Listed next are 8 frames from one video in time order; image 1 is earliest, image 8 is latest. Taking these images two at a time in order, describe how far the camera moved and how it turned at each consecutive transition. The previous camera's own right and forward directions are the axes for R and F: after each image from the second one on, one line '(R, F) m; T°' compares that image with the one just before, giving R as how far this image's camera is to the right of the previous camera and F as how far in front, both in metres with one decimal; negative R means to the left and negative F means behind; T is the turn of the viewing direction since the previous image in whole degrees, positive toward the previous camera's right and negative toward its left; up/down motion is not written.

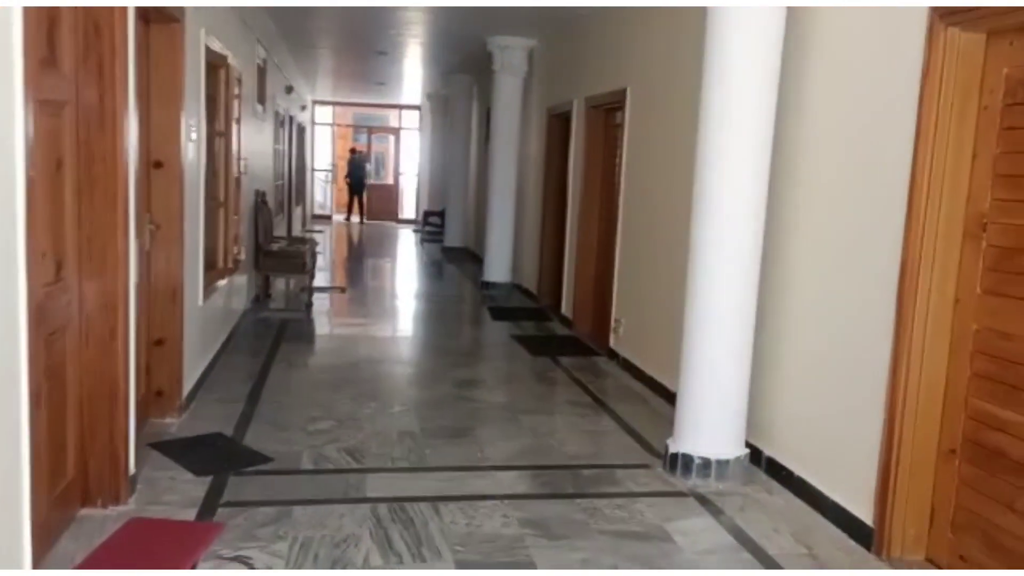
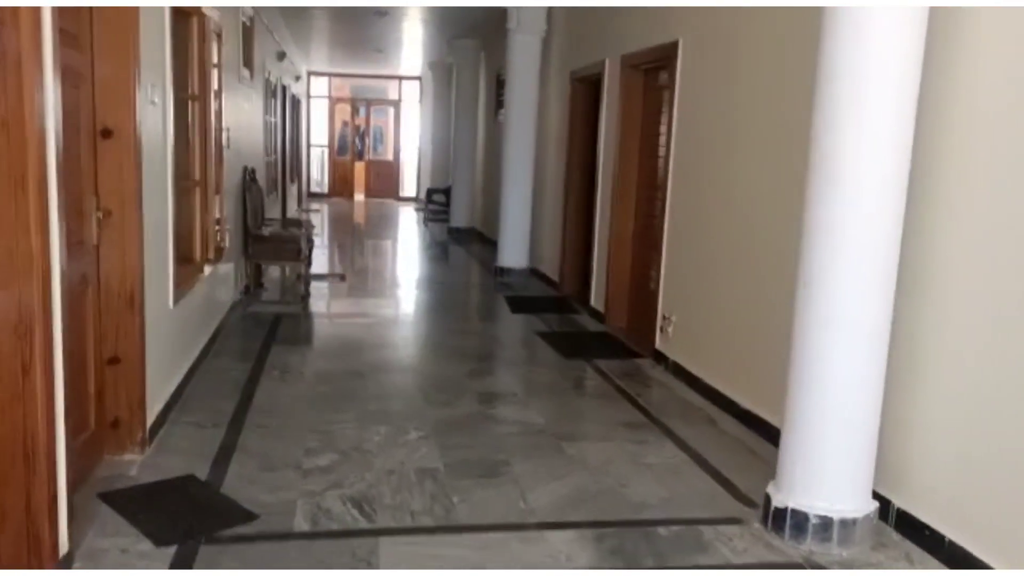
(-0.2, +0.9) m; 0°
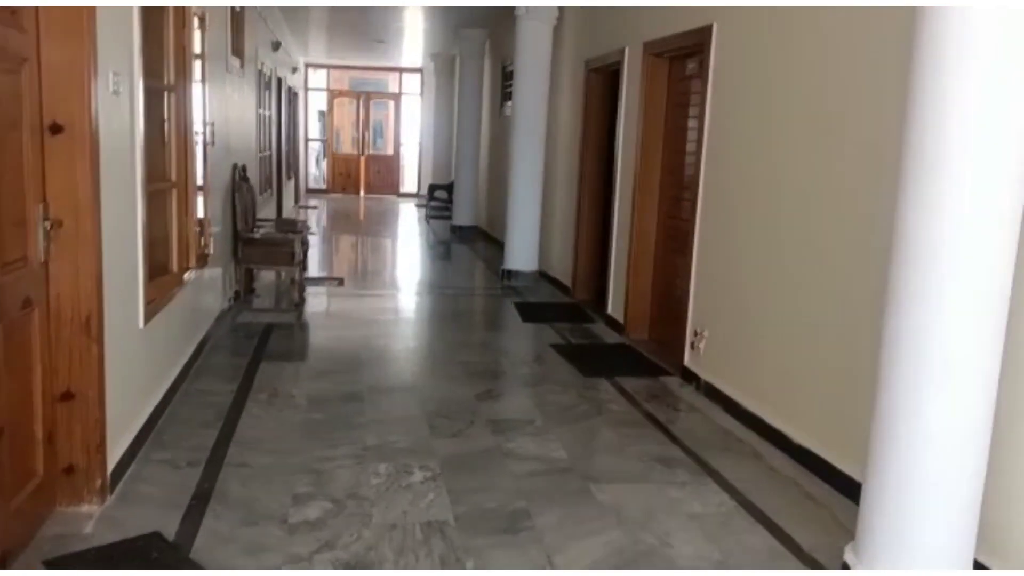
(-0.1, +0.5) m; 0°
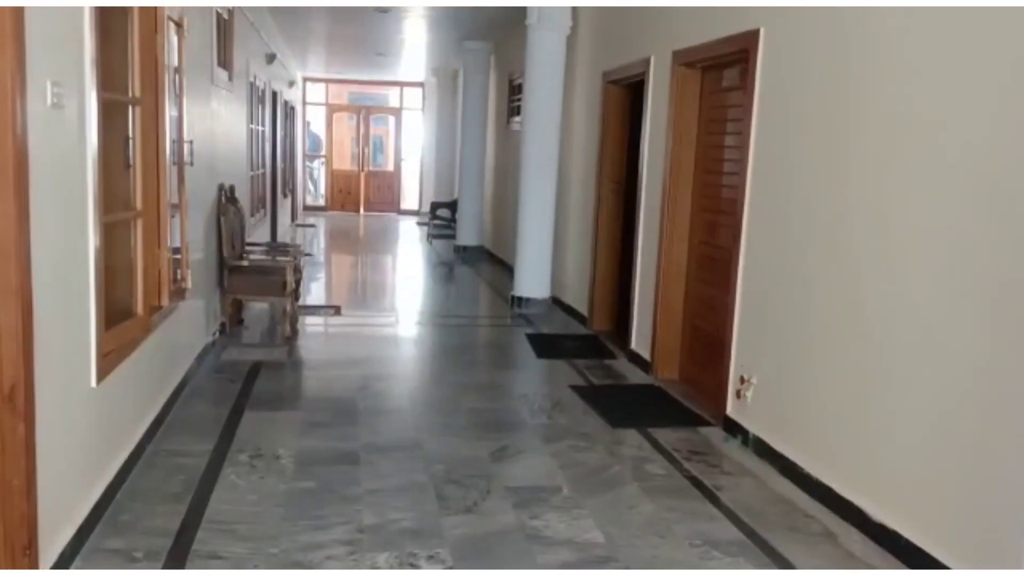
(-0.1, +0.6) m; 0°
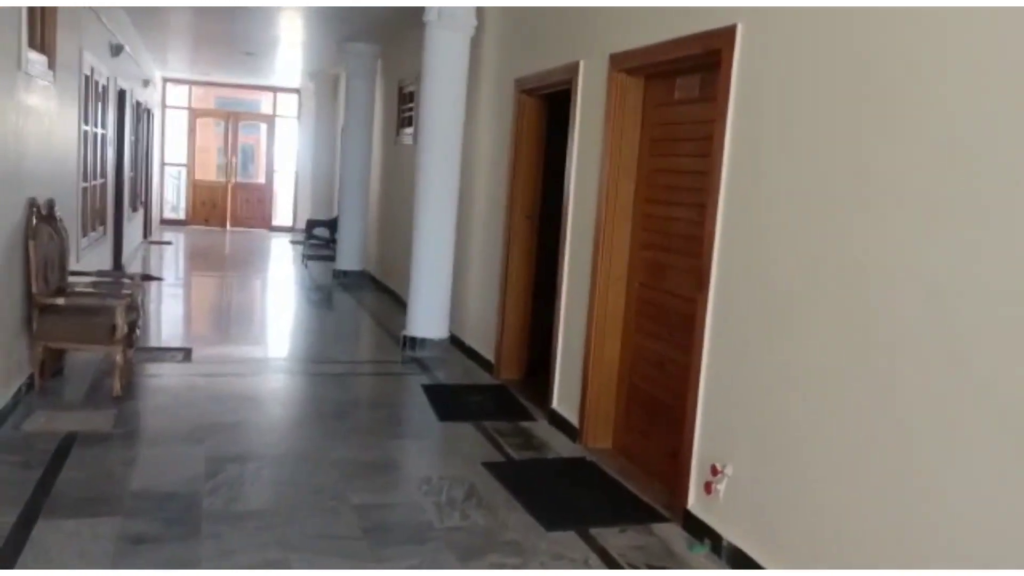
(-0.1, +1.0) m; +9°
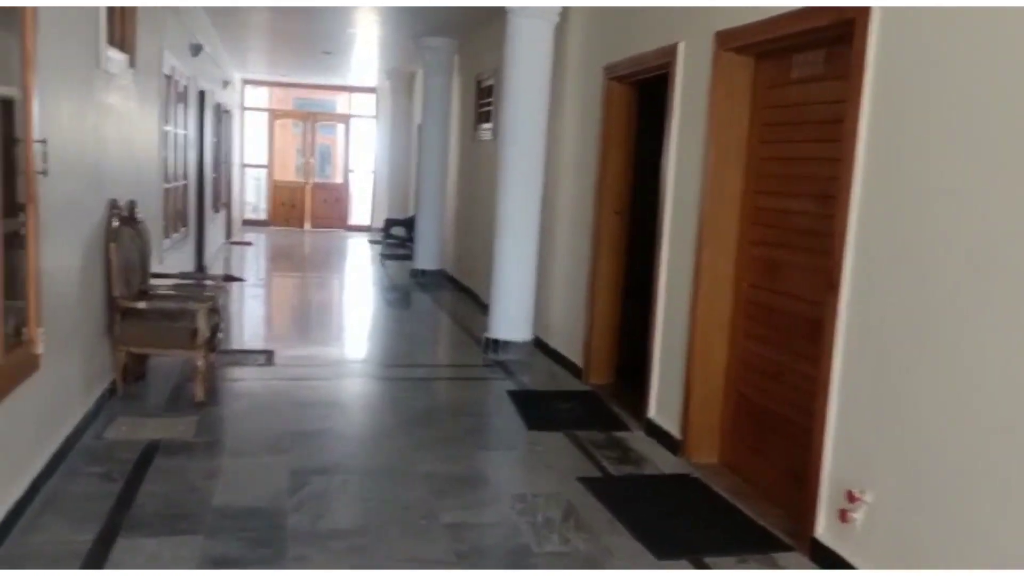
(-0.1, +0.3) m; -5°
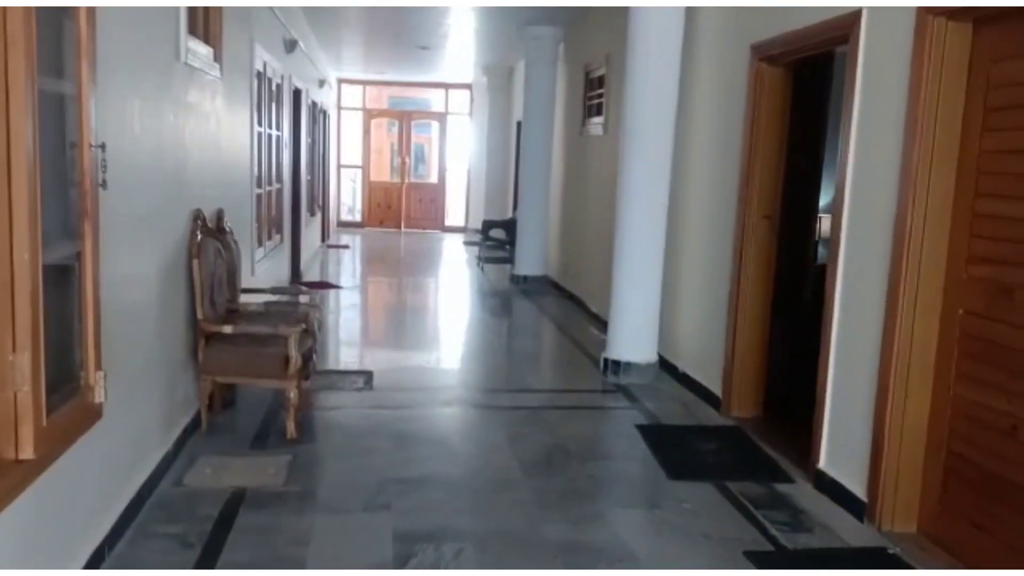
(-0.2, +0.7) m; -6°
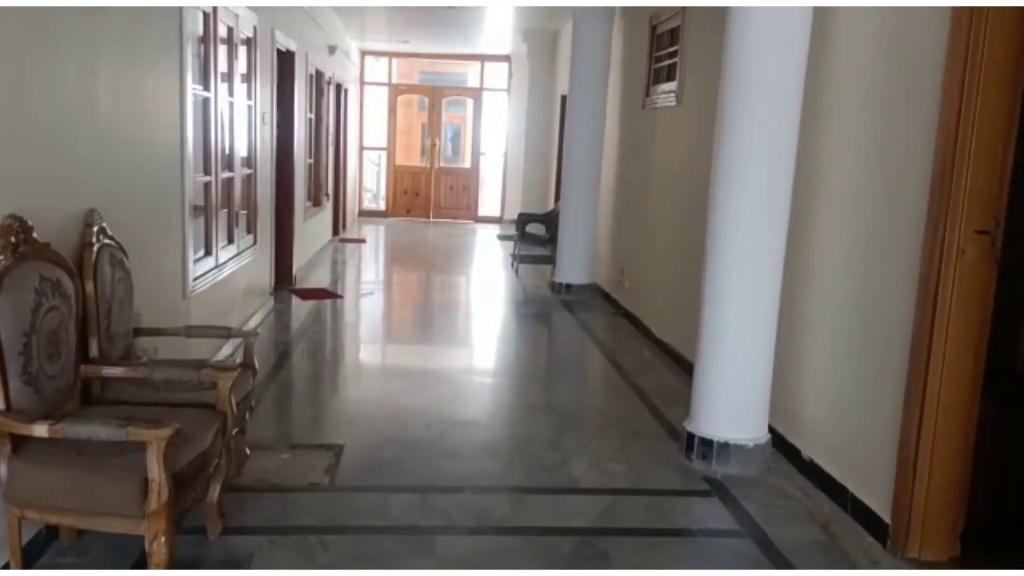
(0.0, +1.9) m; -3°
